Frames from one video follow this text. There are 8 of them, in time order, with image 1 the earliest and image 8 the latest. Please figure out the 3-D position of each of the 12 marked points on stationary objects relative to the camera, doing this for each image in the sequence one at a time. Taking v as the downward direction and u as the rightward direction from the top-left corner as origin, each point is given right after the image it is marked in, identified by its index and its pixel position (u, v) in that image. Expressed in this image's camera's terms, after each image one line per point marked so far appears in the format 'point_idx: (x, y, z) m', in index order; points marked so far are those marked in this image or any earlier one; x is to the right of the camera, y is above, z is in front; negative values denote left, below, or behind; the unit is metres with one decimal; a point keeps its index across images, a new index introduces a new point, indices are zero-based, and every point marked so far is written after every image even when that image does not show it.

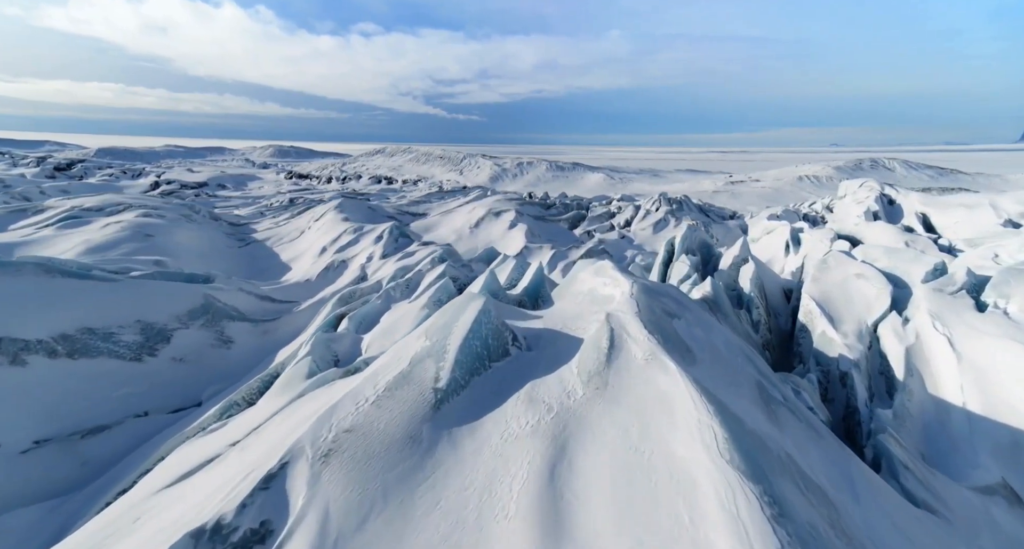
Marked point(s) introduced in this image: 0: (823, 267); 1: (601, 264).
0: (+7.8, +0.1, +11.6) m
1: (+1.6, +0.1, +7.8) m
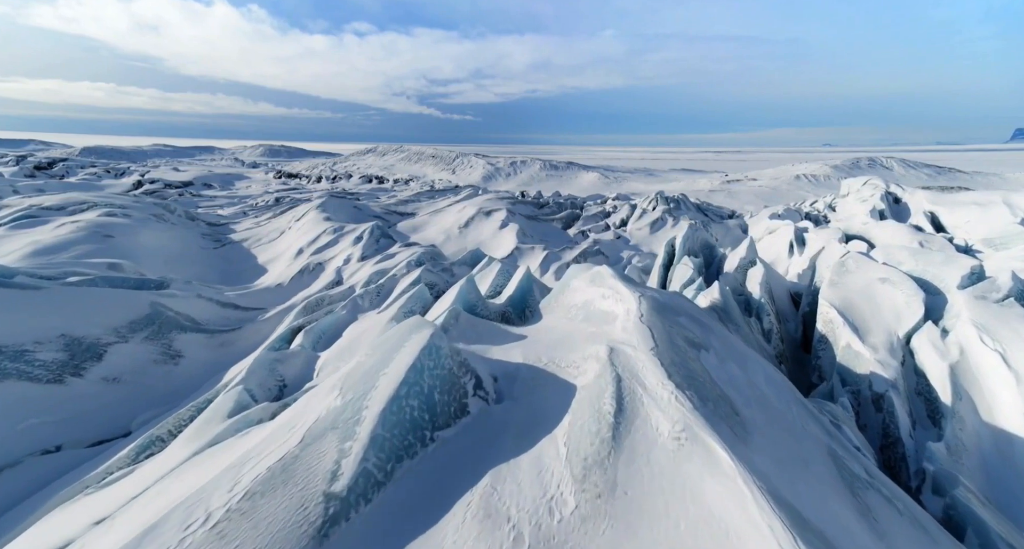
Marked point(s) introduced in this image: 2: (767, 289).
0: (+7.5, 0.0, +10.5) m
1: (+1.3, 0.0, +6.6) m
2: (+6.8, -0.4, +12.3) m
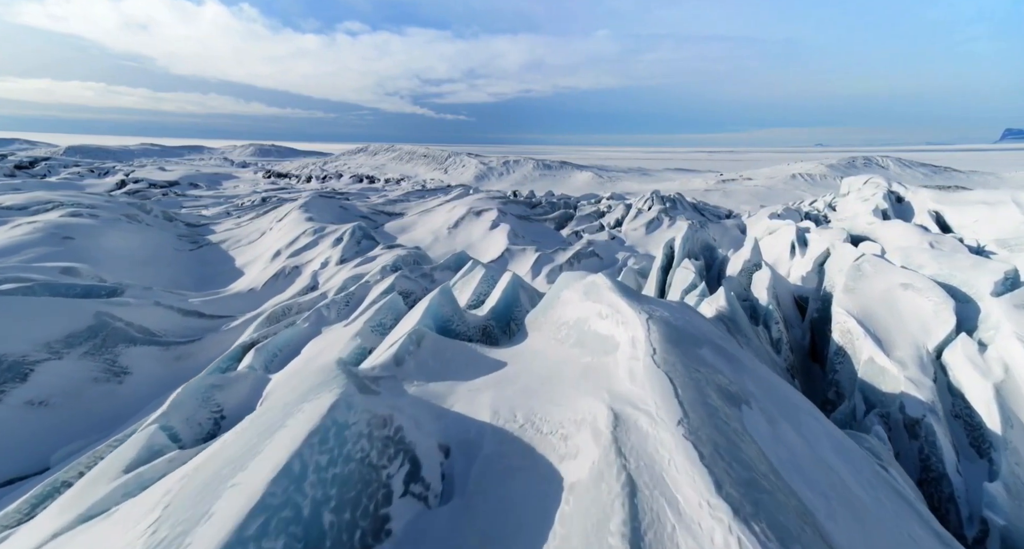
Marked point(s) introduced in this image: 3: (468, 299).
0: (+7.2, -0.1, +9.6) m
1: (+1.1, -0.1, +5.6) m
2: (+6.5, -0.5, +11.4) m
3: (-0.8, -0.5, +8.2) m
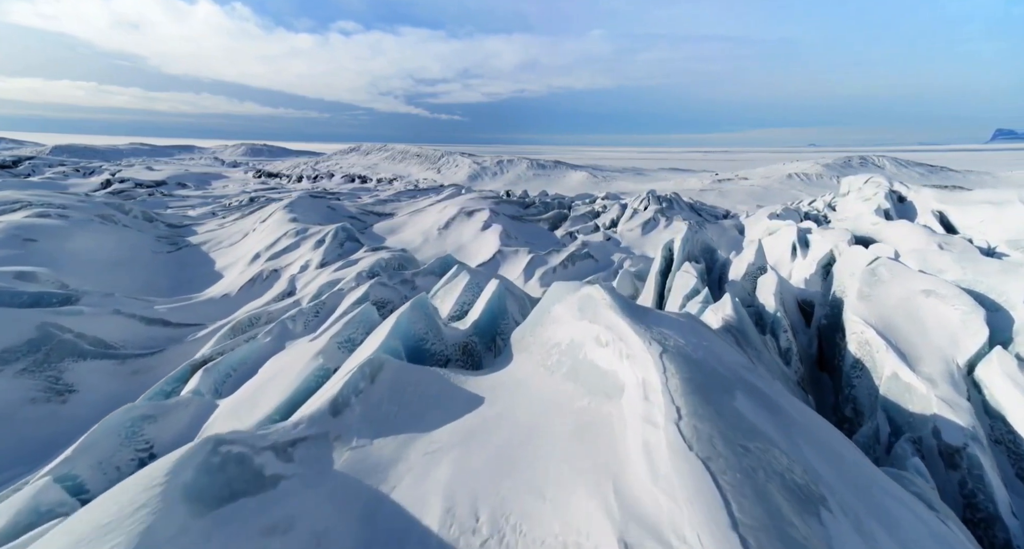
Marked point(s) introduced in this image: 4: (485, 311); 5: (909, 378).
0: (+7.0, -0.2, +8.9) m
1: (+0.9, -0.2, +4.8) m
2: (+6.2, -0.6, +10.7) m
3: (-1.0, -0.6, +7.4) m
4: (-0.4, -0.5, +6.5) m
5: (+5.8, -1.5, +6.7) m
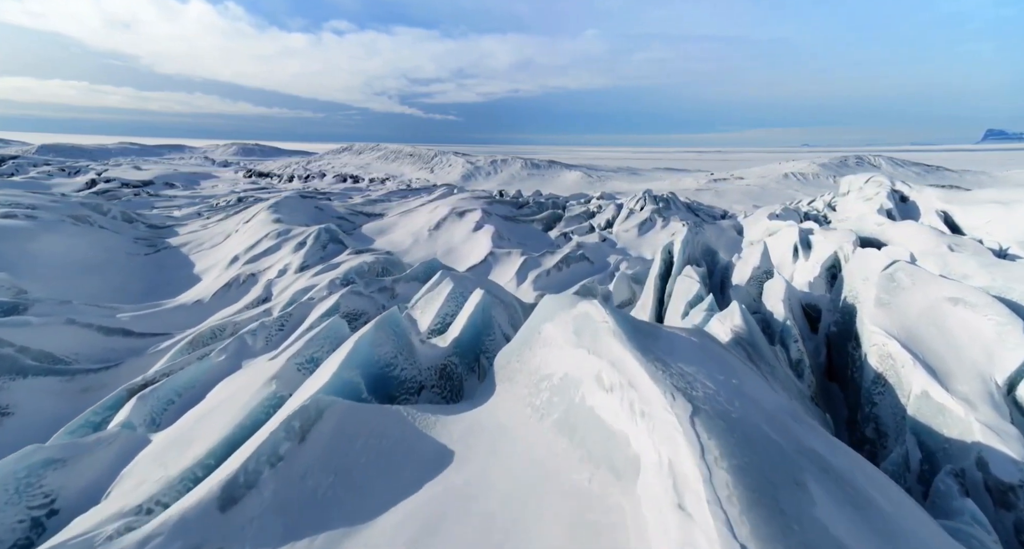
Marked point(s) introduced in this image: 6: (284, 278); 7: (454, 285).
0: (+6.8, -0.3, +8.2) m
1: (+0.7, -0.3, +4.1) m
2: (+6.0, -0.7, +10.0) m
3: (-1.2, -0.7, +6.7) m
4: (-0.6, -0.6, +5.7) m
5: (+5.6, -1.6, +6.0) m
6: (-6.6, -0.1, +13.4) m
7: (-0.9, -0.2, +7.3) m
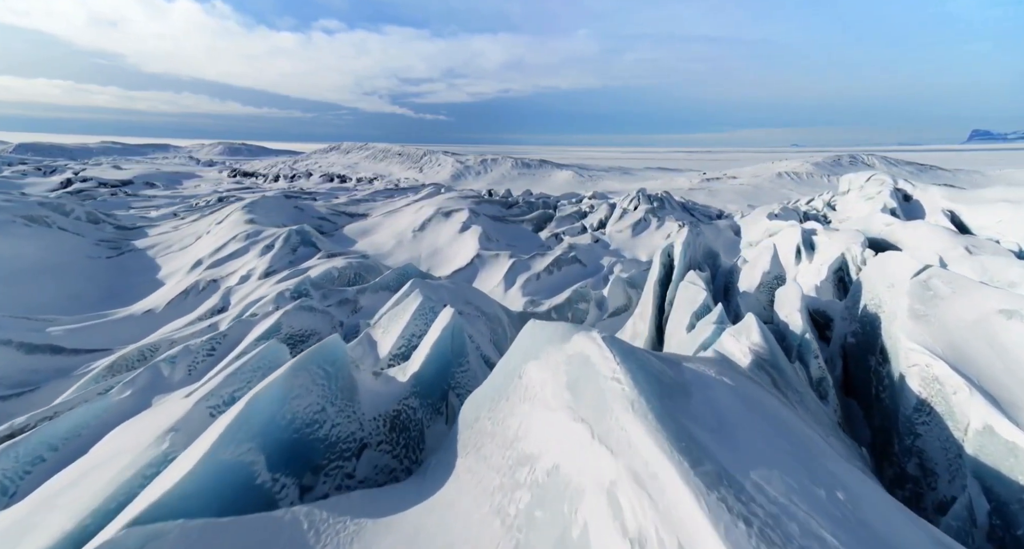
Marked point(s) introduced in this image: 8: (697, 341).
0: (+6.5, -0.4, +7.1) m
1: (+0.5, -0.5, +2.9) m
2: (+5.7, -0.8, +8.9) m
3: (-1.4, -0.8, +5.5) m
4: (-0.8, -0.8, +4.5) m
5: (+5.4, -1.7, +4.9) m
6: (-7.0, -0.3, +12.1) m
7: (-1.2, -0.3, +6.2) m
8: (+3.2, -1.2, +8.1) m
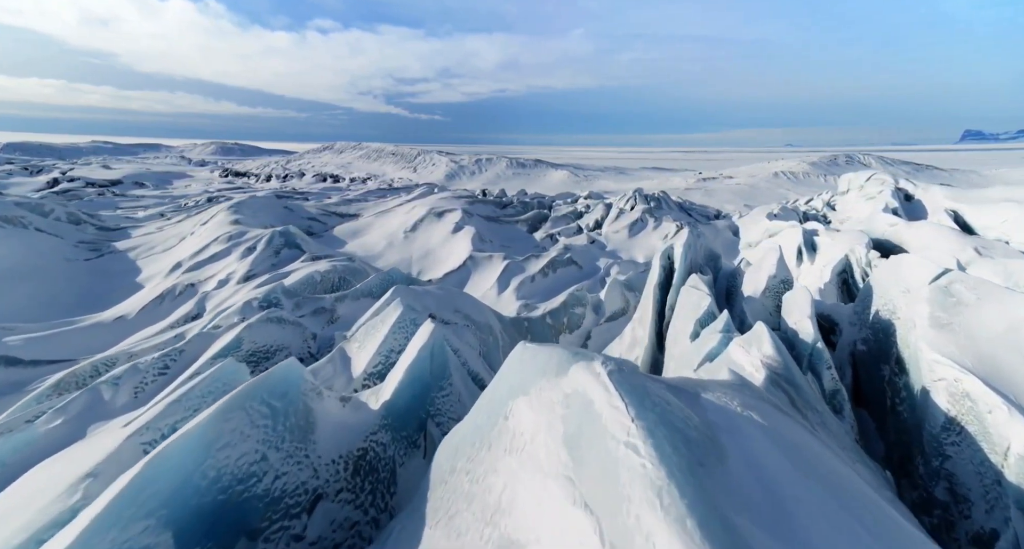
0: (+6.4, -0.5, +6.6) m
1: (+0.4, -0.6, +2.4) m
2: (+5.6, -0.9, +8.4) m
3: (-1.5, -0.9, +4.9) m
4: (-0.9, -0.9, +4.0) m
5: (+5.3, -1.8, +4.4) m
6: (-7.2, -0.4, +11.5) m
7: (-1.3, -0.4, +5.6) m
8: (+3.1, -1.2, +7.5) m
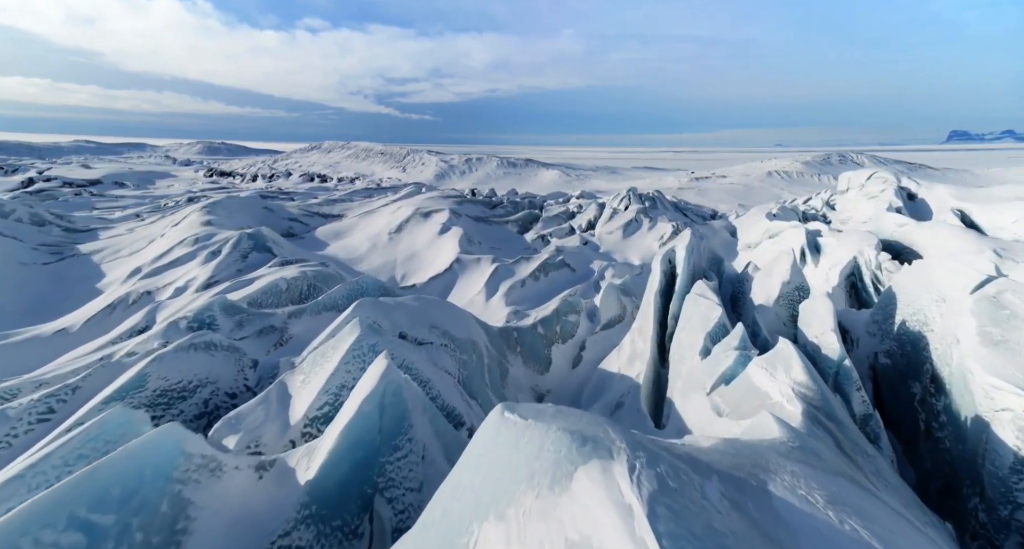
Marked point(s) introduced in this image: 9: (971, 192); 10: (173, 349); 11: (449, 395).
0: (+6.2, -0.6, +5.7) m
1: (+0.3, -0.7, +1.4) m
2: (+5.3, -1.0, +7.5) m
3: (-1.7, -1.1, +3.8) m
4: (-1.0, -1.0, +2.9) m
5: (+5.1, -1.9, +3.5) m
6: (-7.5, -0.6, +10.3) m
7: (-1.5, -0.5, +4.6) m
8: (+2.9, -1.4, +6.6) m
9: (+17.4, +3.1, +17.4) m
10: (-3.4, -0.7, +4.6) m
11: (-0.7, -1.3, +4.8) m
